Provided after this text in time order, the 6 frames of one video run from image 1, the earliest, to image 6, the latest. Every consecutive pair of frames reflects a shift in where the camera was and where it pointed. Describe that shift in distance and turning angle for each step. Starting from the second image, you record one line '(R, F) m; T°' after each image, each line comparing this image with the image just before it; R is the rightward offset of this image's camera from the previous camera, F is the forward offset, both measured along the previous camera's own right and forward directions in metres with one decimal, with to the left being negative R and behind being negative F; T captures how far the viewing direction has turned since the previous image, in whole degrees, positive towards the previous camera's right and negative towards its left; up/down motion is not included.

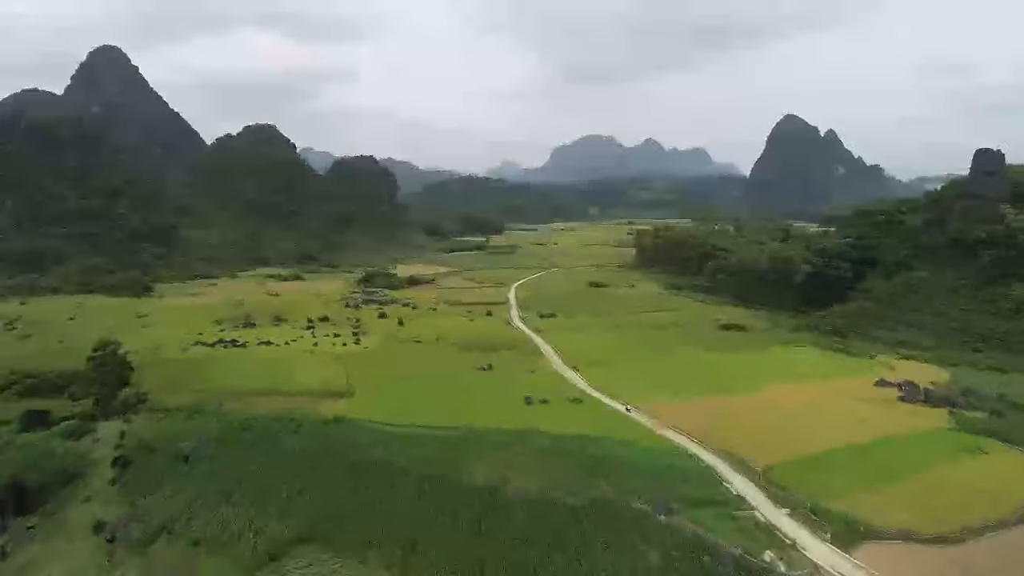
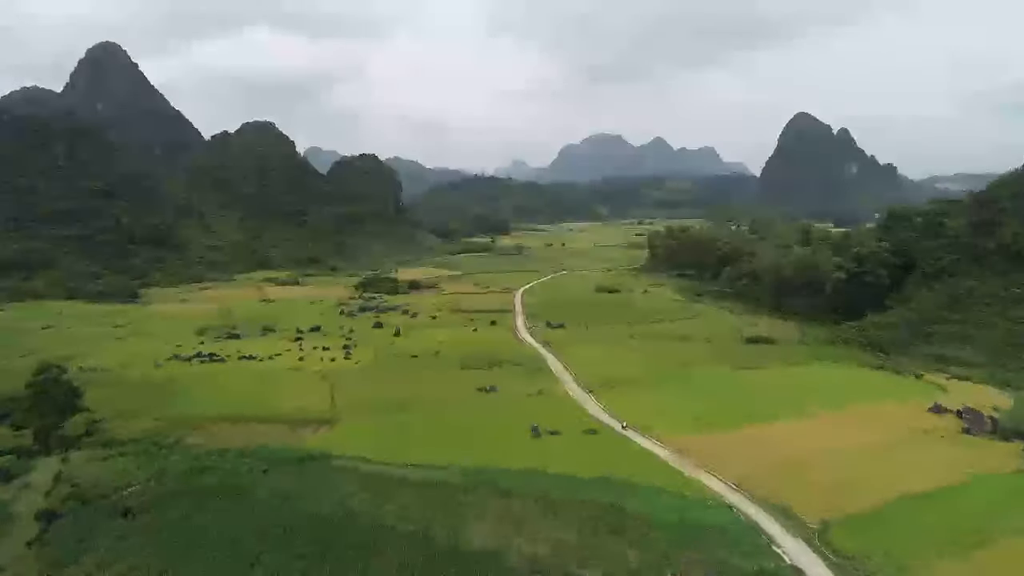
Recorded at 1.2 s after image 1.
(+0.2, +6.8) m; -1°
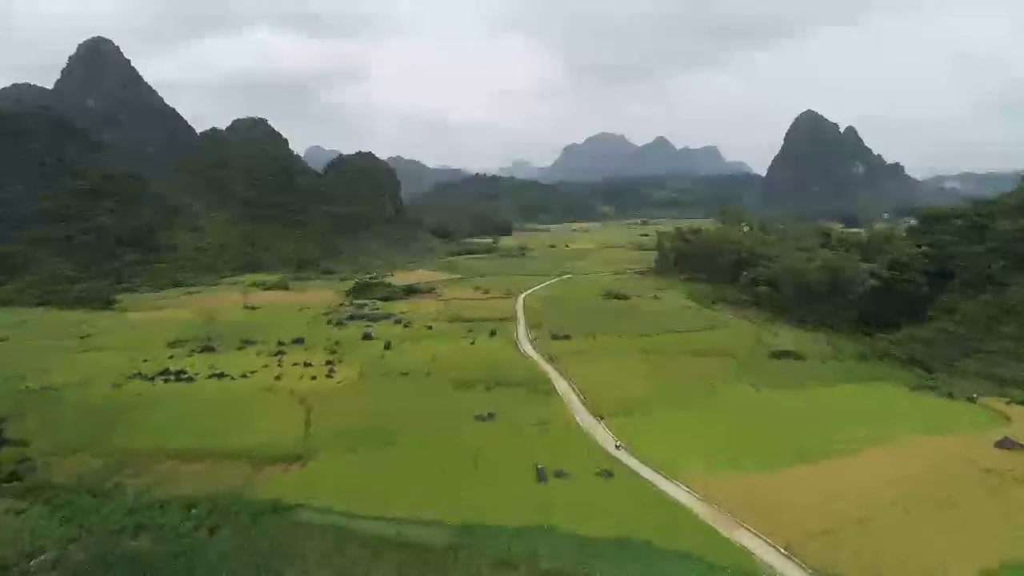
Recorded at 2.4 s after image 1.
(+0.1, +7.1) m; 0°
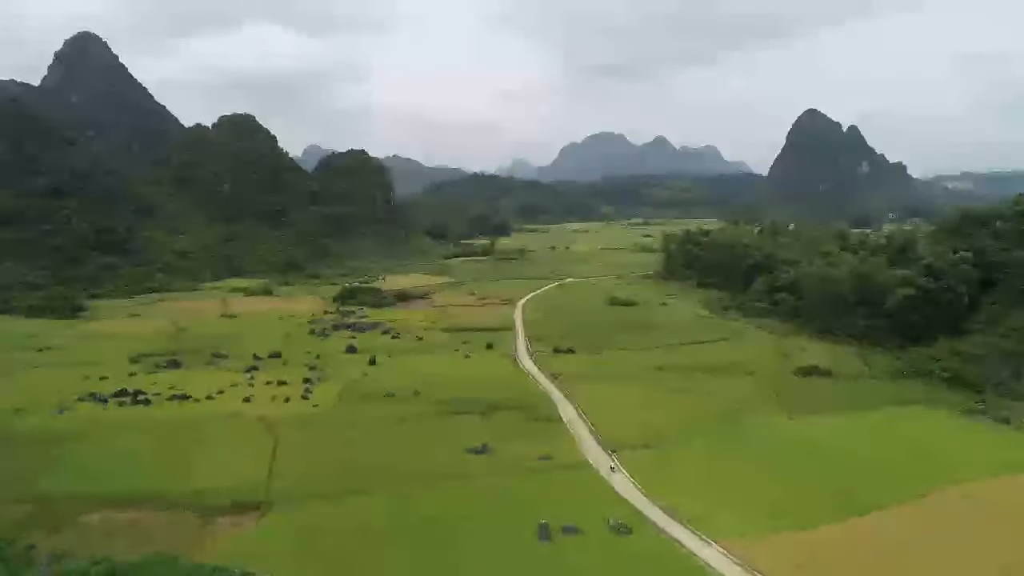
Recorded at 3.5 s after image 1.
(0.0, +6.8) m; 0°
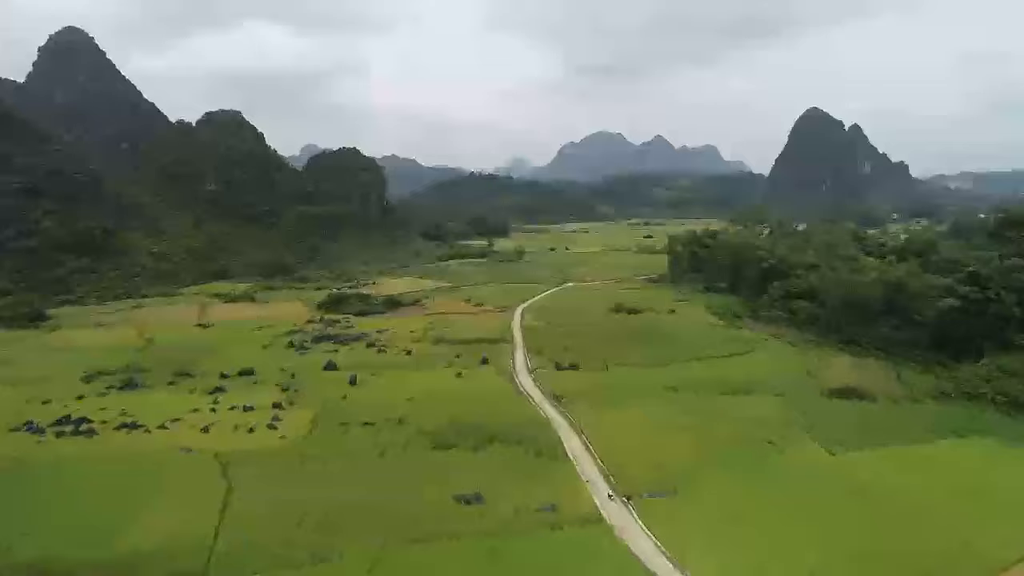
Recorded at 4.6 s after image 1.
(+0.1, +6.9) m; 0°
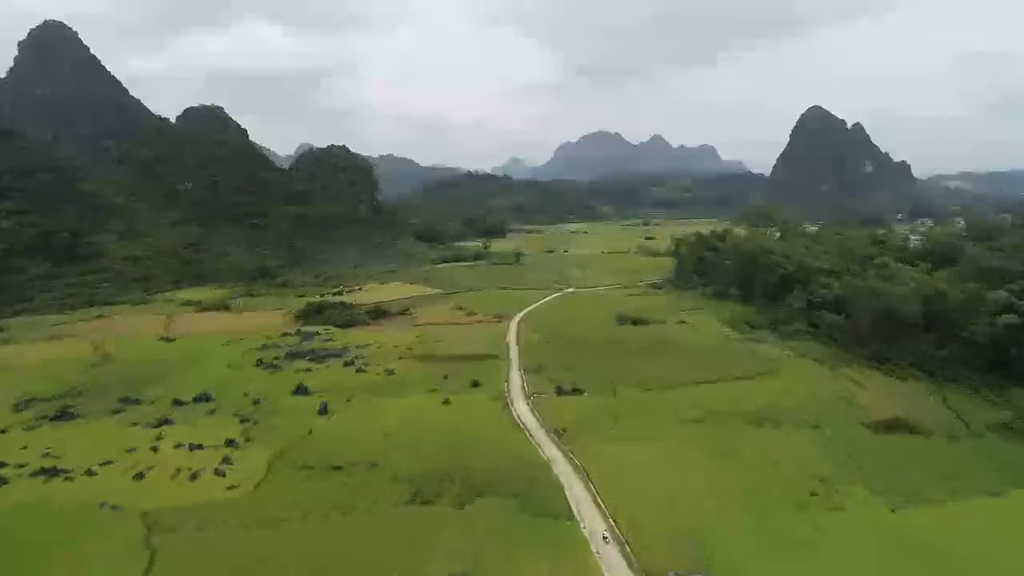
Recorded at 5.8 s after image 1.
(+0.3, +7.6) m; 0°
